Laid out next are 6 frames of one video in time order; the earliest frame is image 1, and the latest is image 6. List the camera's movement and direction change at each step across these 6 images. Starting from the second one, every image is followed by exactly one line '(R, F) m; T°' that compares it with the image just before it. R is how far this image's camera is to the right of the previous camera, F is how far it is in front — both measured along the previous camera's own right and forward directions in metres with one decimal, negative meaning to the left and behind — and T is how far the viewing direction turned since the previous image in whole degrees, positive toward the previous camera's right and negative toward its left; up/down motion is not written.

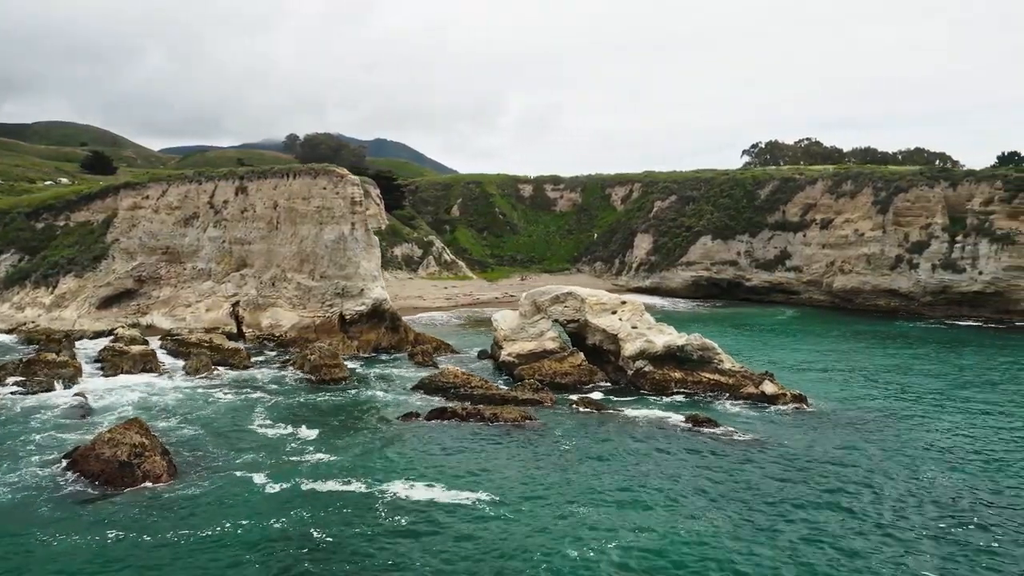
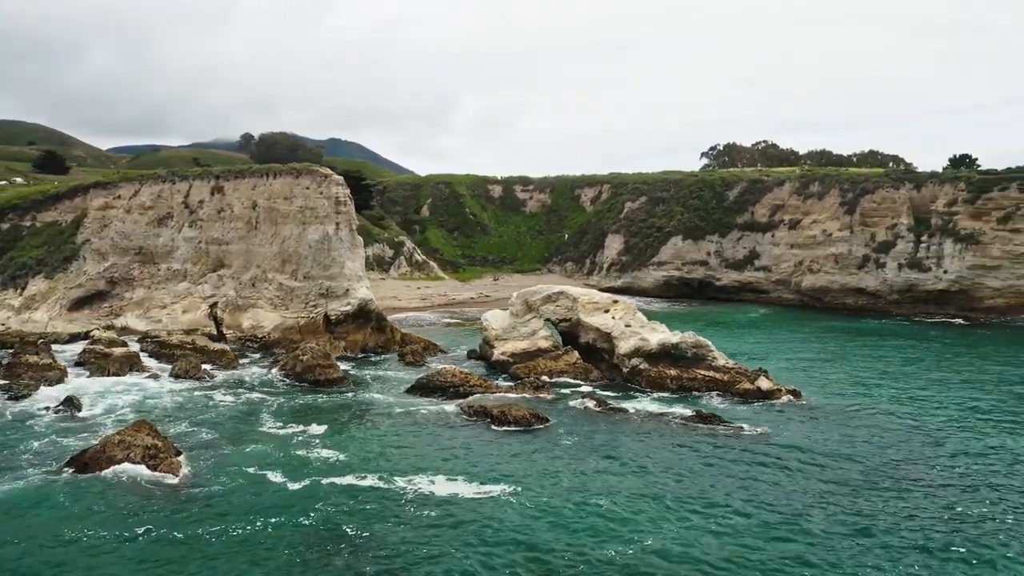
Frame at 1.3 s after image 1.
(-1.2, -0.1) m; +3°
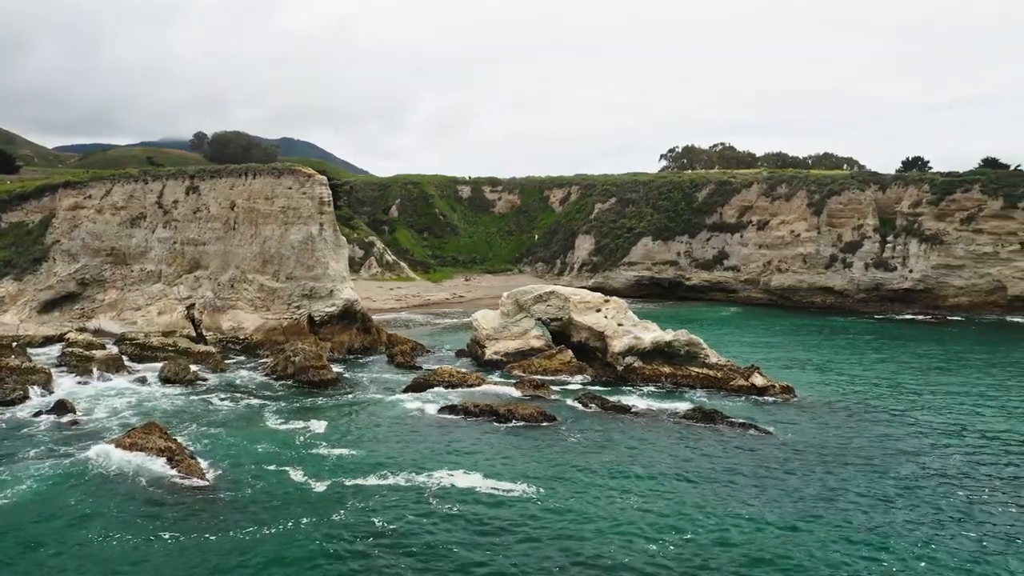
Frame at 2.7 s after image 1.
(-1.2, -0.1) m; +3°
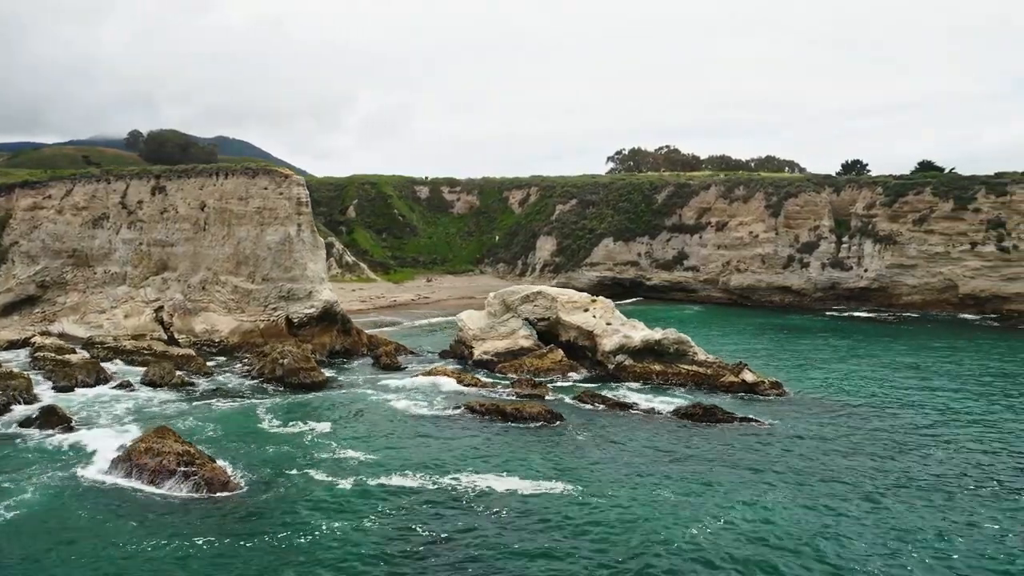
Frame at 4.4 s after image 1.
(-1.5, -0.3) m; +3°
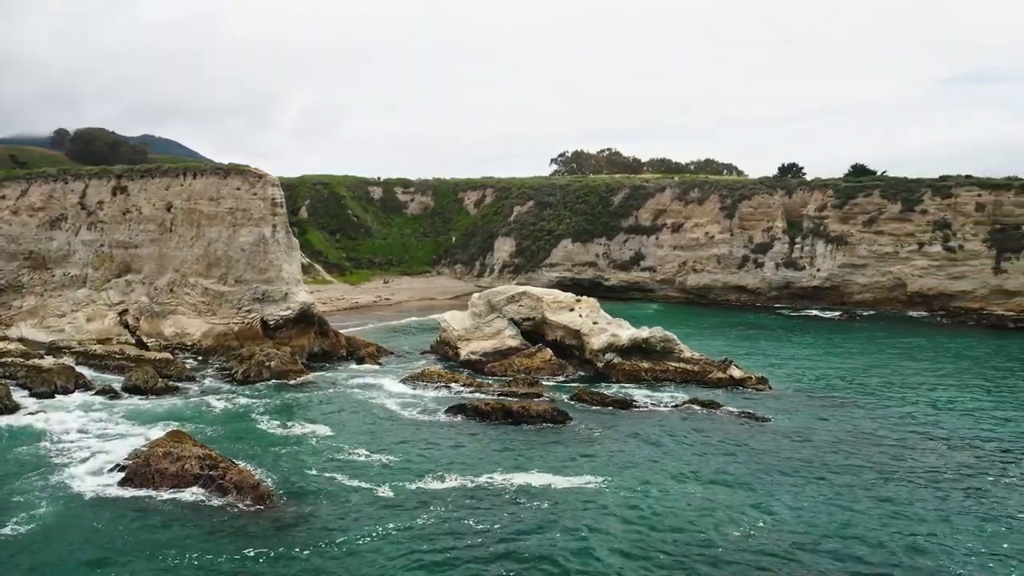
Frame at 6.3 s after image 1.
(-1.7, -0.4) m; +4°
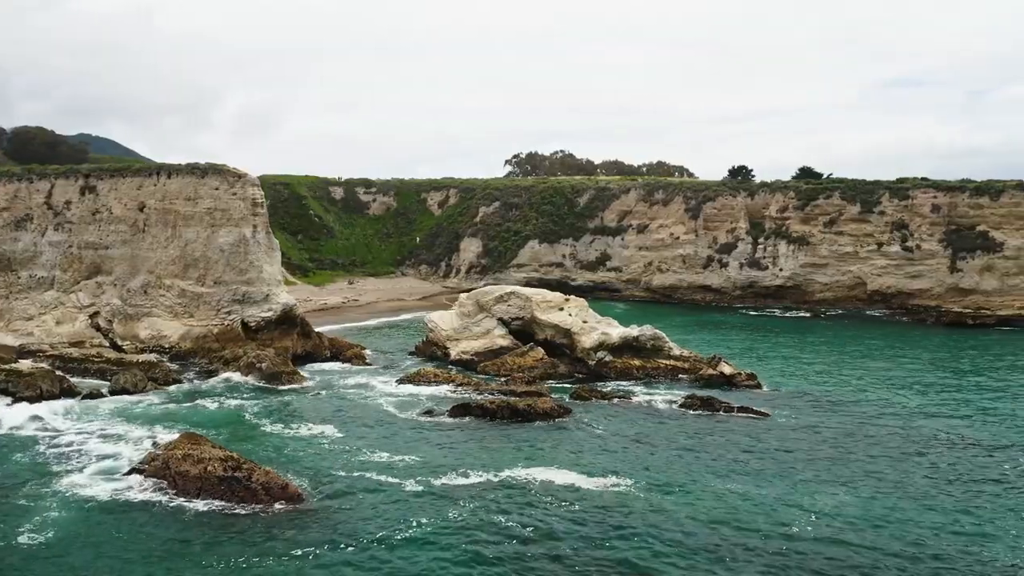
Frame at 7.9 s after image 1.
(-1.4, -0.4) m; +3°
